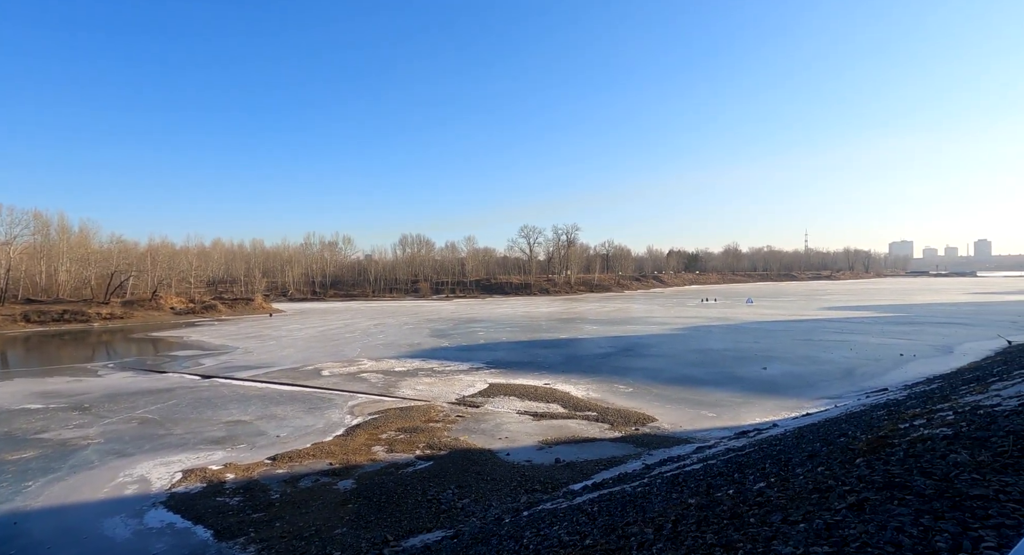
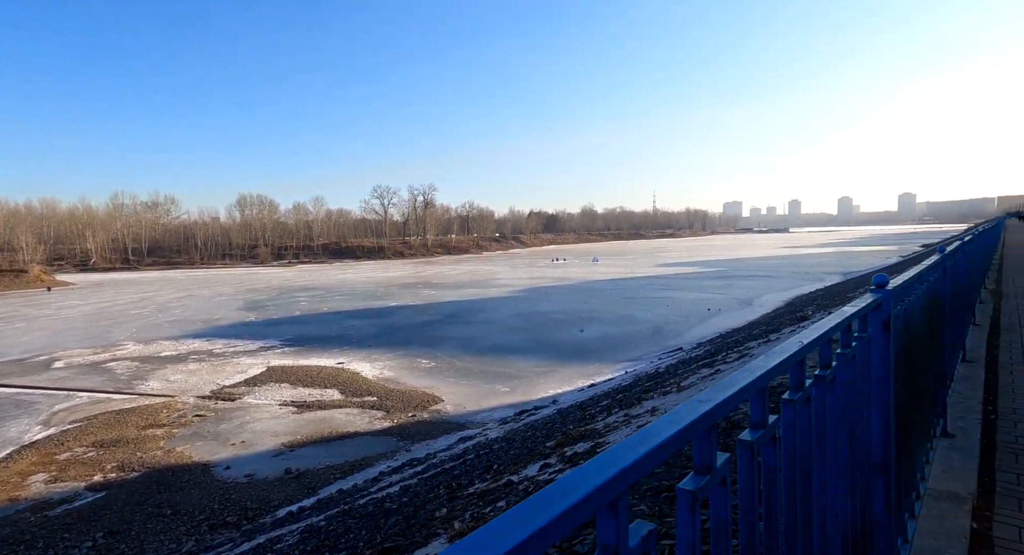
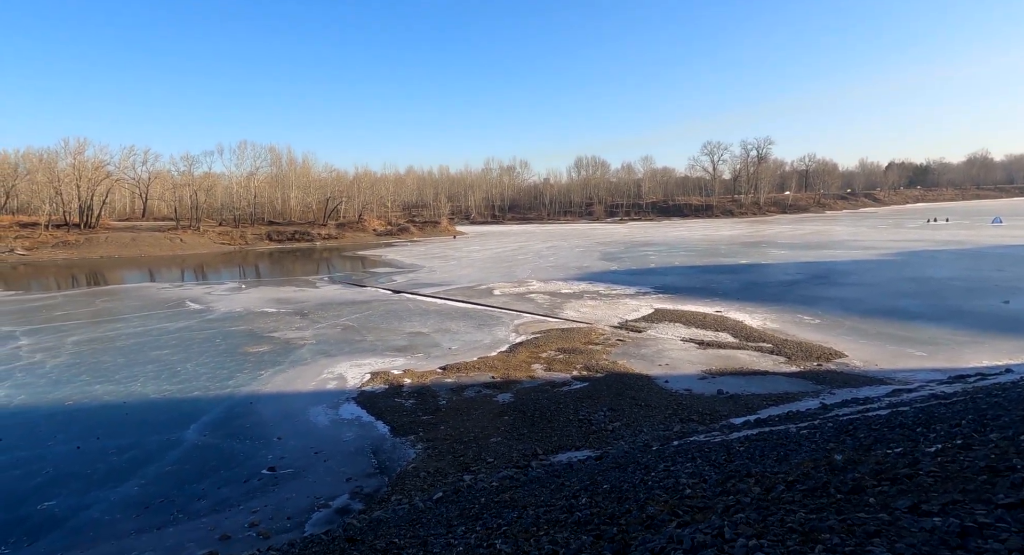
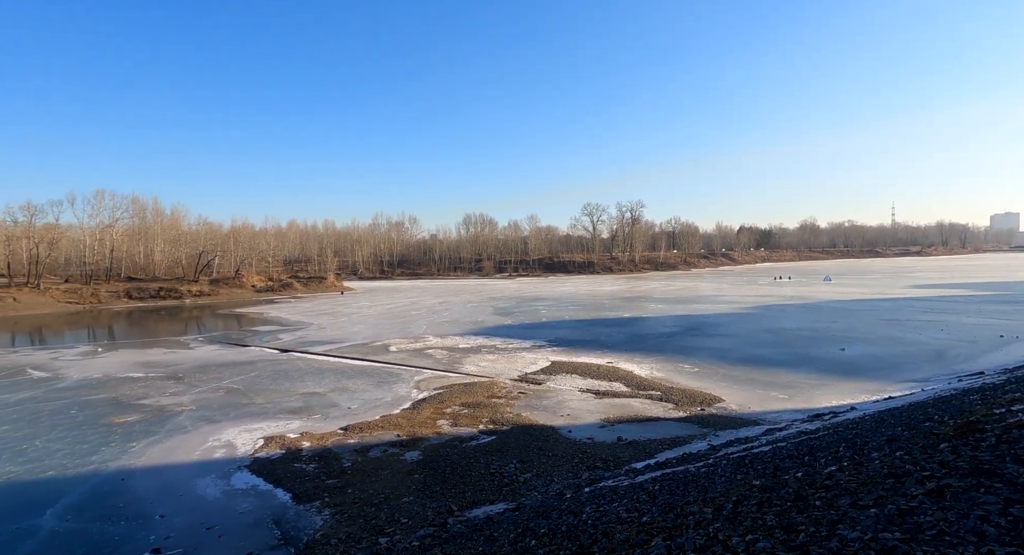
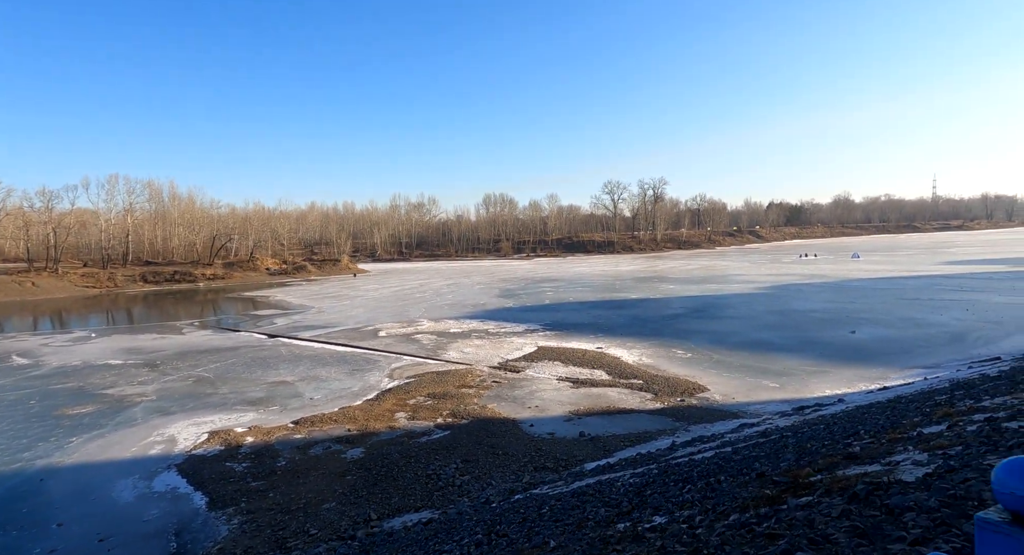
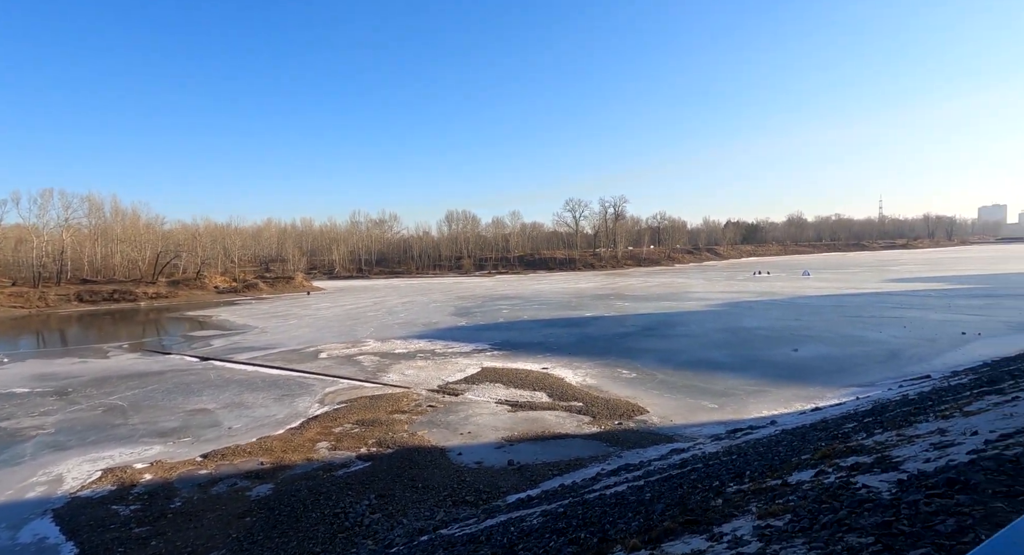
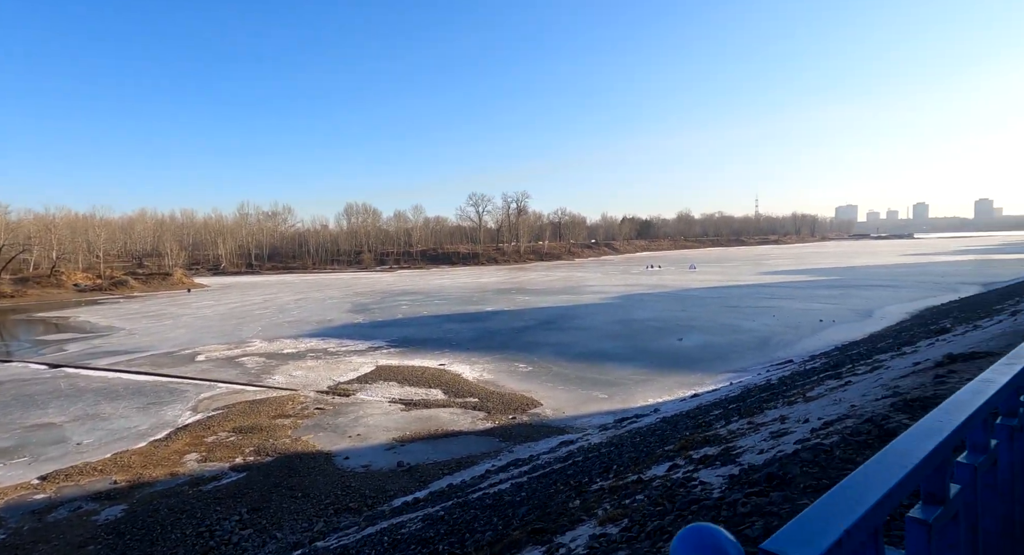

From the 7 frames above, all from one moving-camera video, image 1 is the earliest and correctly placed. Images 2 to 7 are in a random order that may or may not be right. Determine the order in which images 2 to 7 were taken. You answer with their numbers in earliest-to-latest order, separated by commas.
4, 3, 5, 6, 7, 2
